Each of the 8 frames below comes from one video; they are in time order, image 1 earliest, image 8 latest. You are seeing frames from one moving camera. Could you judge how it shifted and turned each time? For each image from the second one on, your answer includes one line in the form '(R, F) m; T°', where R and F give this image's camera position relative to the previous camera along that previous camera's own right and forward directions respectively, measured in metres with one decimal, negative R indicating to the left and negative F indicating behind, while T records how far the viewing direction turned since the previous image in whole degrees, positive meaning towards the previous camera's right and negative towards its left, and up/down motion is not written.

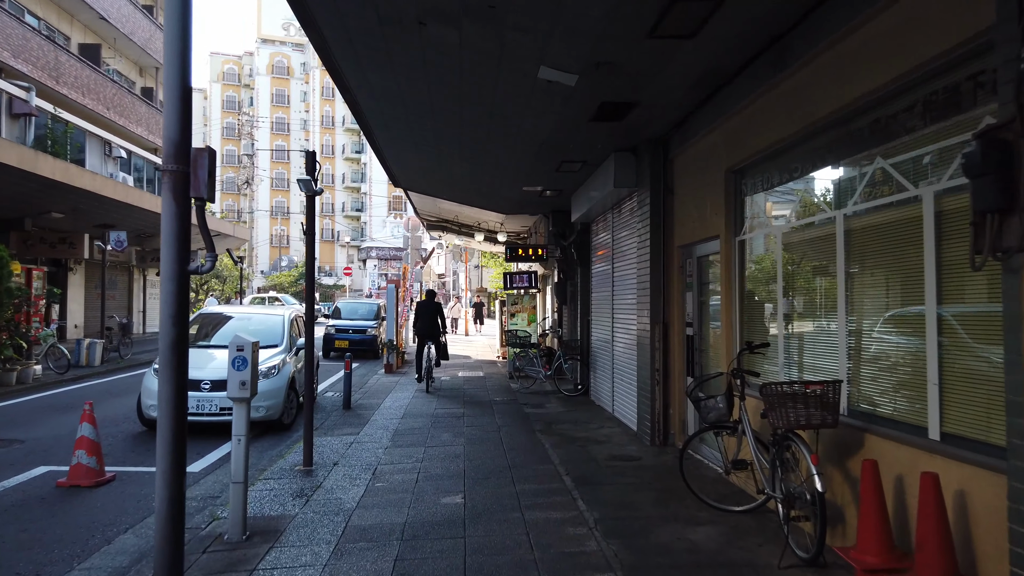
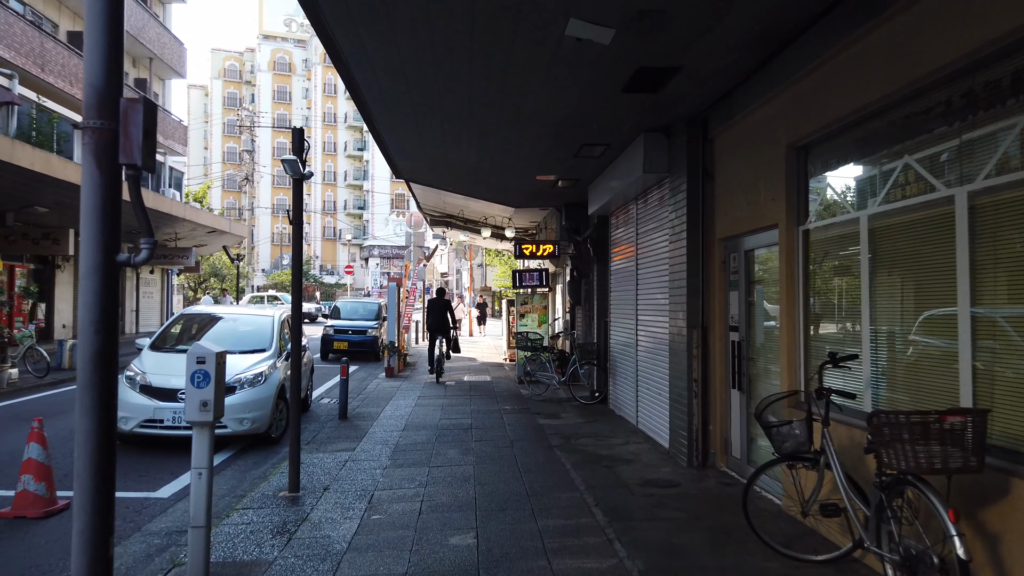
(-0.1, +0.9) m; 0°
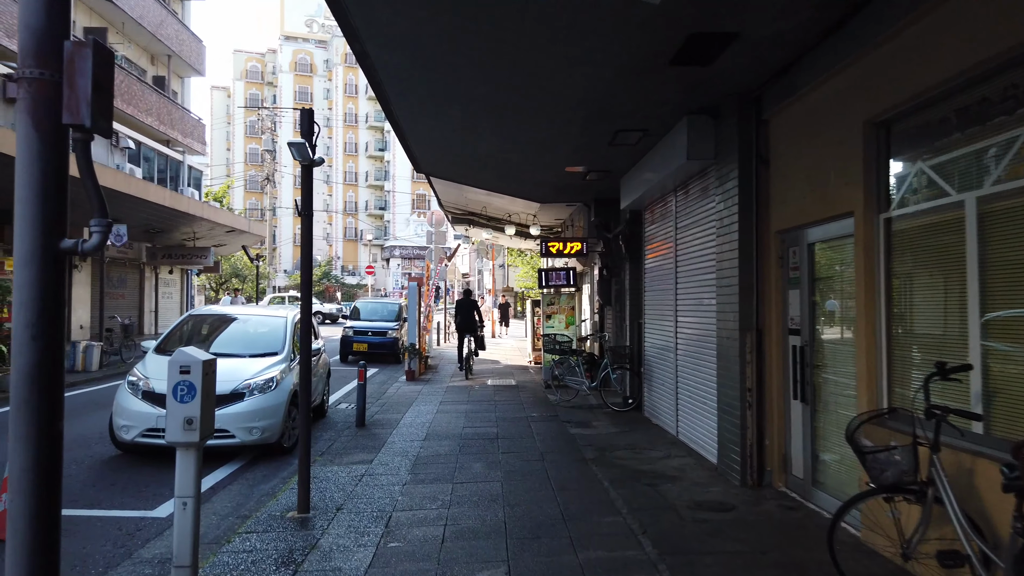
(-0.1, +0.6) m; -2°
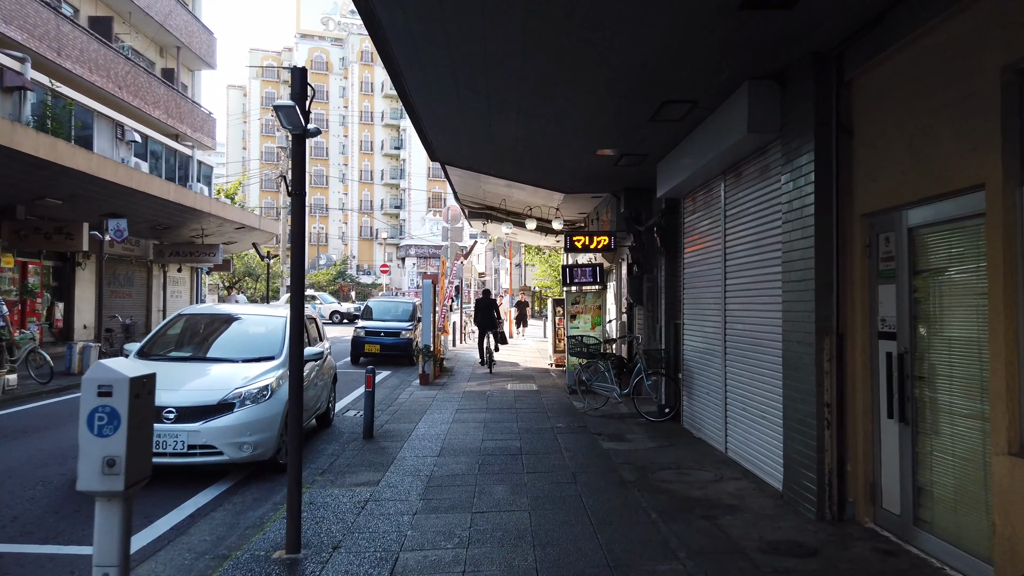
(-0.1, +0.9) m; -1°
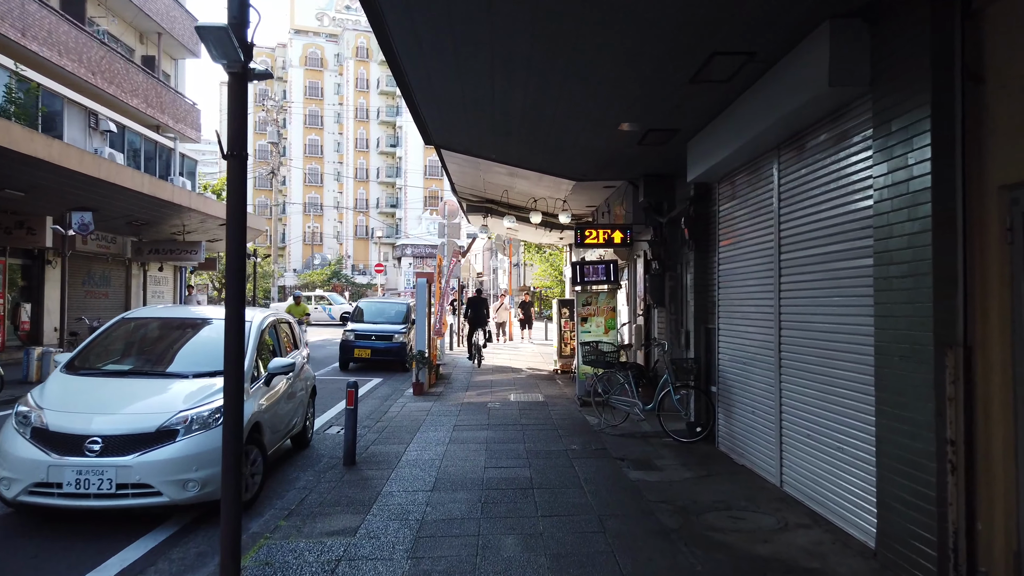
(-0.1, +1.2) m; 0°
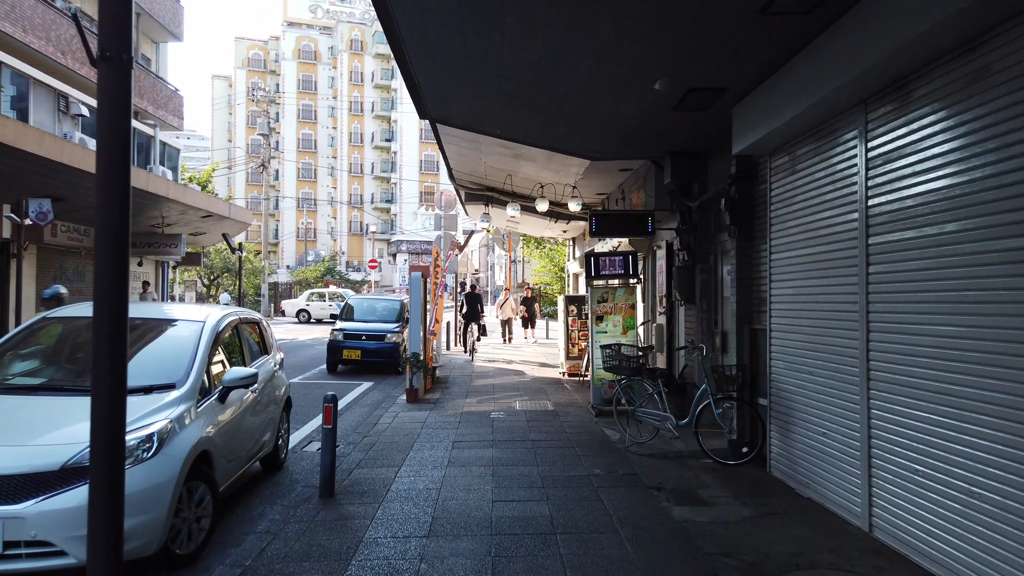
(-0.1, +1.2) m; 0°
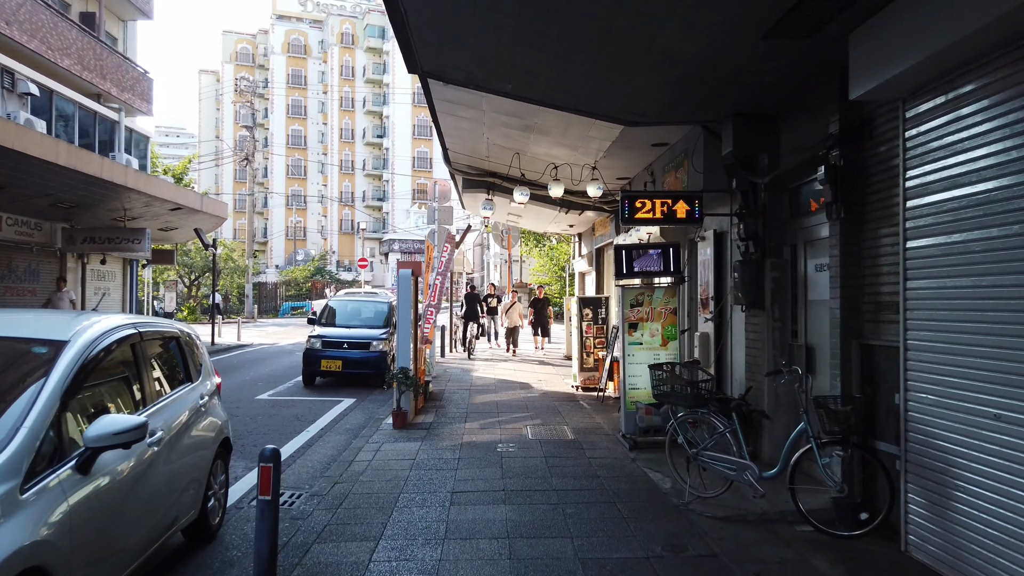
(-0.2, +1.9) m; +1°
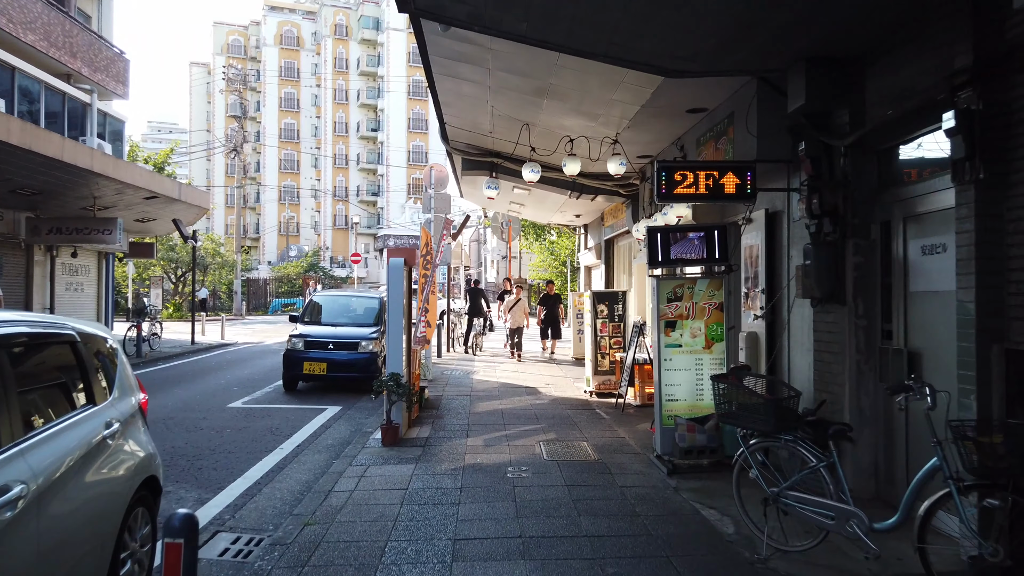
(-0.1, +1.3) m; 0°
